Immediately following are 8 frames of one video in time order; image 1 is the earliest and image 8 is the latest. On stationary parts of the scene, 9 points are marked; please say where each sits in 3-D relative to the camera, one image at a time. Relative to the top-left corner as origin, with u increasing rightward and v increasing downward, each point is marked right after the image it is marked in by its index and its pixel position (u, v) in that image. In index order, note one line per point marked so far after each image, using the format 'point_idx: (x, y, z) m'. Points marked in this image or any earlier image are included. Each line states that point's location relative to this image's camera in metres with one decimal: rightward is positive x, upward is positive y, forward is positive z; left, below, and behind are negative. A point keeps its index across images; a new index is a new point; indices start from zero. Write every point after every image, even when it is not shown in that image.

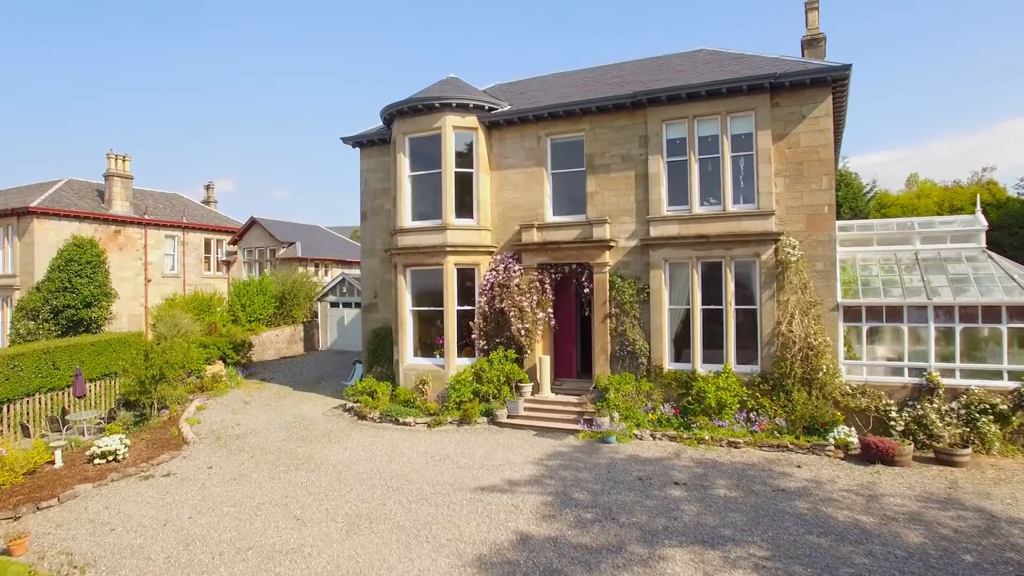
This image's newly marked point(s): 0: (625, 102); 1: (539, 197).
0: (+2.2, +3.6, +13.4) m
1: (+0.6, +1.9, +14.4) m
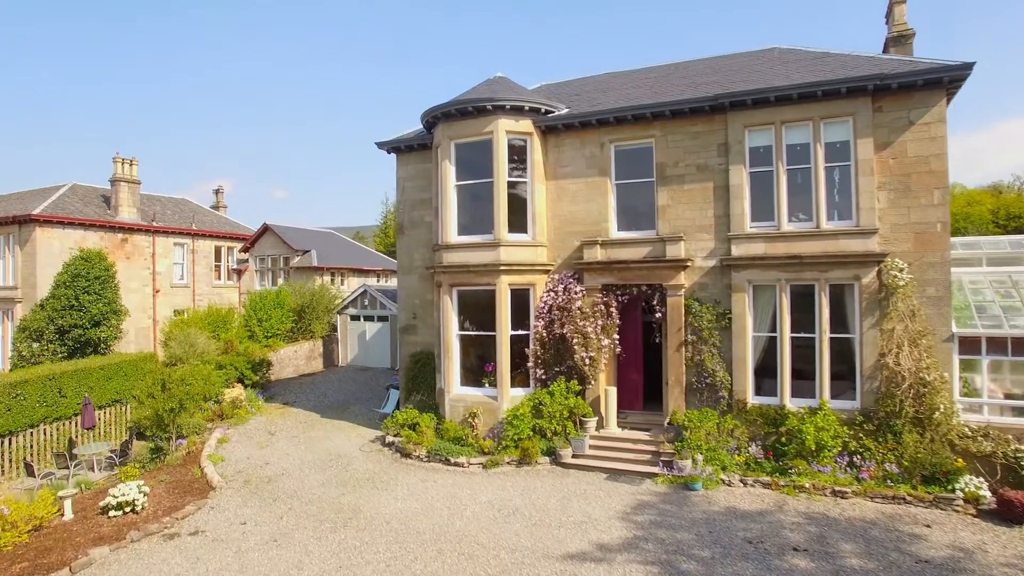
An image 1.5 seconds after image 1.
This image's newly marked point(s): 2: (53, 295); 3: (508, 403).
0: (+3.4, +3.2, +12.0) m
1: (+1.7, +1.5, +13.0) m
2: (-11.9, -0.2, +17.8) m
3: (0.0, -2.2, +13.1) m
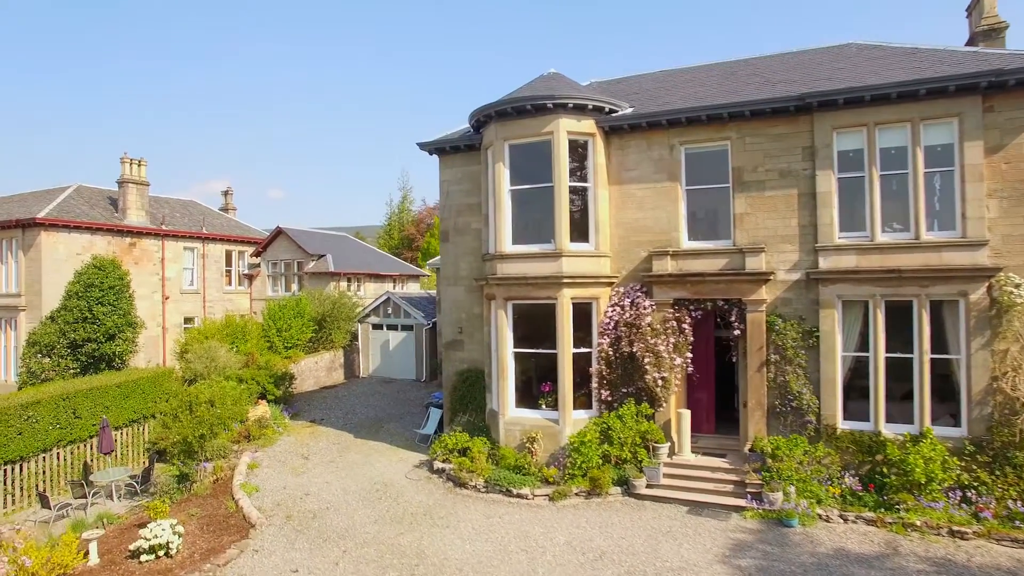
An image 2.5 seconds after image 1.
0: (+4.5, +2.9, +11.0) m
1: (+2.8, +1.2, +12.0) m
2: (-10.9, -0.5, +16.6) m
3: (+1.1, -2.5, +12.1) m
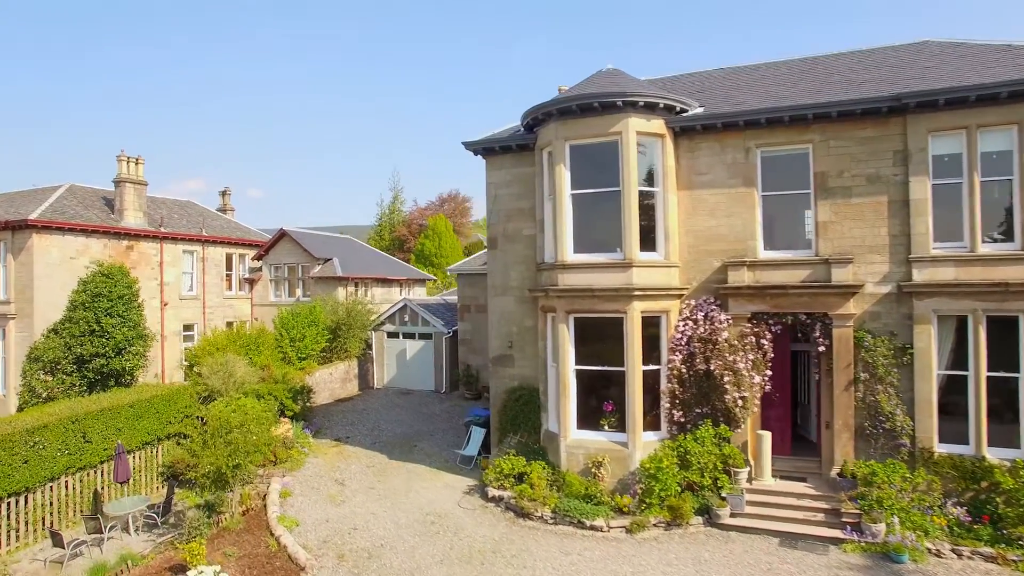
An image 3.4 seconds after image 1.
0: (+5.6, +2.7, +10.2) m
1: (+3.9, +1.0, +11.2) m
2: (-10.0, -0.7, +15.3) m
3: (+2.1, -2.7, +11.2) m
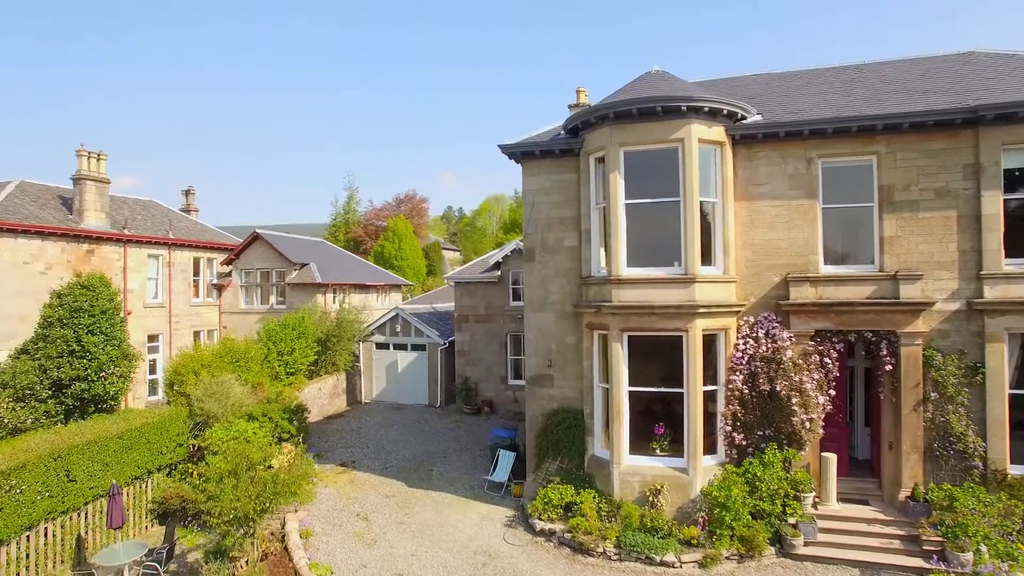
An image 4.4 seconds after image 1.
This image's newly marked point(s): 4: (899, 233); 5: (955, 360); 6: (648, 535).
0: (+6.4, +2.5, +9.9) m
1: (+4.7, +0.8, +10.7) m
2: (-9.5, -0.9, +13.5) m
3: (+2.9, -2.9, +10.6) m
4: (+5.9, +0.8, +10.4) m
5: (+6.6, -1.1, +10.1) m
6: (+2.0, -3.7, +10.1) m
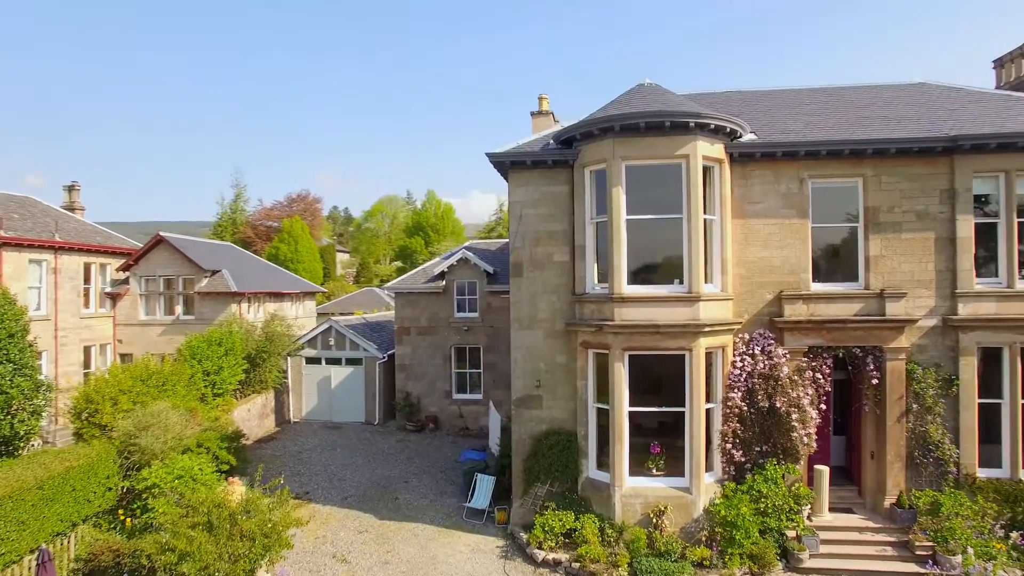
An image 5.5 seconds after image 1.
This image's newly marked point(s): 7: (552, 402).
0: (+6.5, +2.2, +10.5) m
1: (+4.7, +0.5, +11.0) m
2: (-9.8, -1.2, +11.1) m
3: (+3.0, -3.2, +10.5) m
4: (+5.9, +0.6, +10.9) m
5: (+6.6, -1.3, +10.7) m
6: (+2.1, -3.9, +9.9) m
7: (+0.7, -1.9, +11.4) m
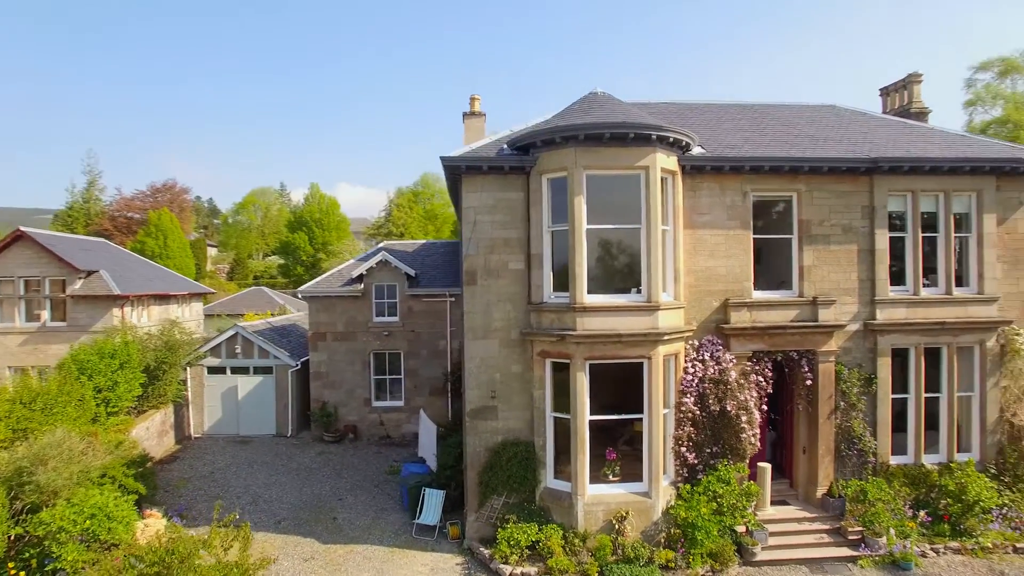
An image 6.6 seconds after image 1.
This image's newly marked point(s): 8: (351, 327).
0: (+5.9, +2.1, +11.4) m
1: (+3.9, +0.4, +11.6) m
2: (-10.3, -1.4, +8.9) m
3: (+2.4, -3.4, +10.8) m
4: (+5.2, +0.4, +11.7) m
5: (+5.9, -1.5, +11.7) m
6: (+1.7, -4.1, +10.1) m
7: (0.0, -2.0, +11.3) m
8: (-4.1, -1.0, +17.4) m
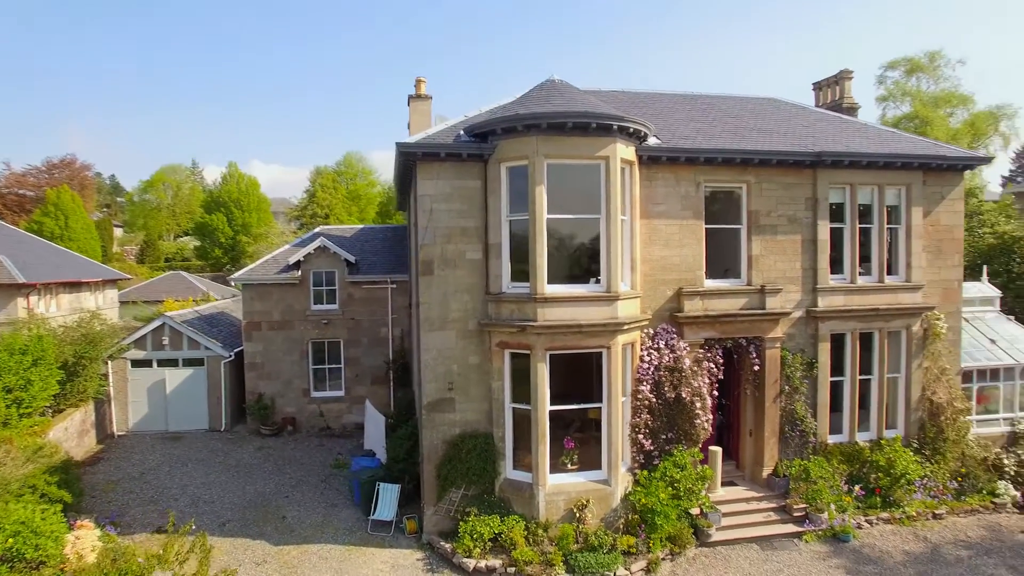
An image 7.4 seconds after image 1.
0: (+5.1, +2.3, +11.9) m
1: (+3.2, +0.5, +11.8) m
2: (-10.6, -1.4, +7.5) m
3: (+1.8, -3.2, +11.0) m
4: (+4.4, +0.6, +12.1) m
5: (+5.2, -1.3, +12.2) m
6: (+1.1, -4.0, +10.2) m
7: (-0.7, -1.9, +11.1) m
8: (-5.5, -0.7, +16.6) m
